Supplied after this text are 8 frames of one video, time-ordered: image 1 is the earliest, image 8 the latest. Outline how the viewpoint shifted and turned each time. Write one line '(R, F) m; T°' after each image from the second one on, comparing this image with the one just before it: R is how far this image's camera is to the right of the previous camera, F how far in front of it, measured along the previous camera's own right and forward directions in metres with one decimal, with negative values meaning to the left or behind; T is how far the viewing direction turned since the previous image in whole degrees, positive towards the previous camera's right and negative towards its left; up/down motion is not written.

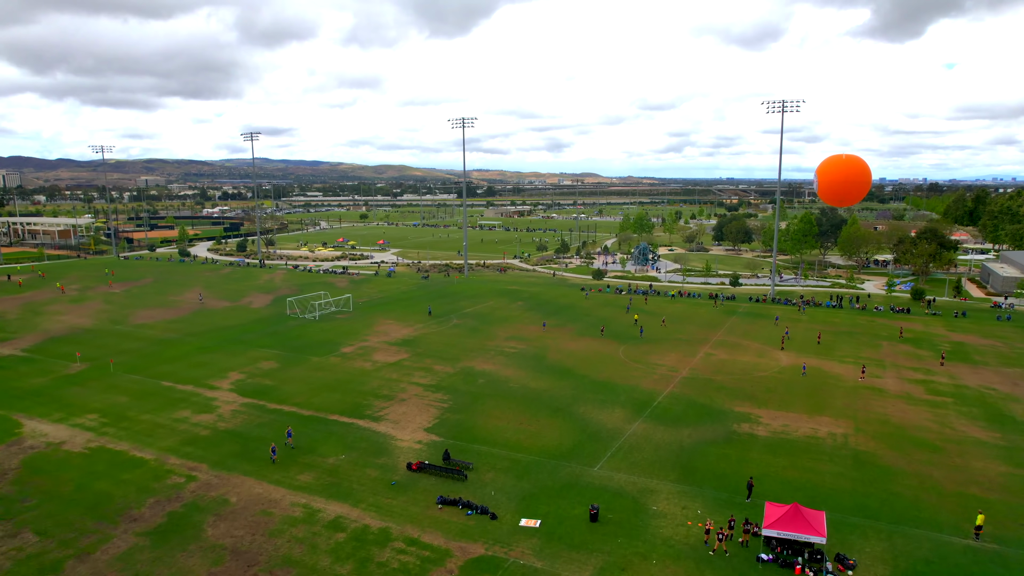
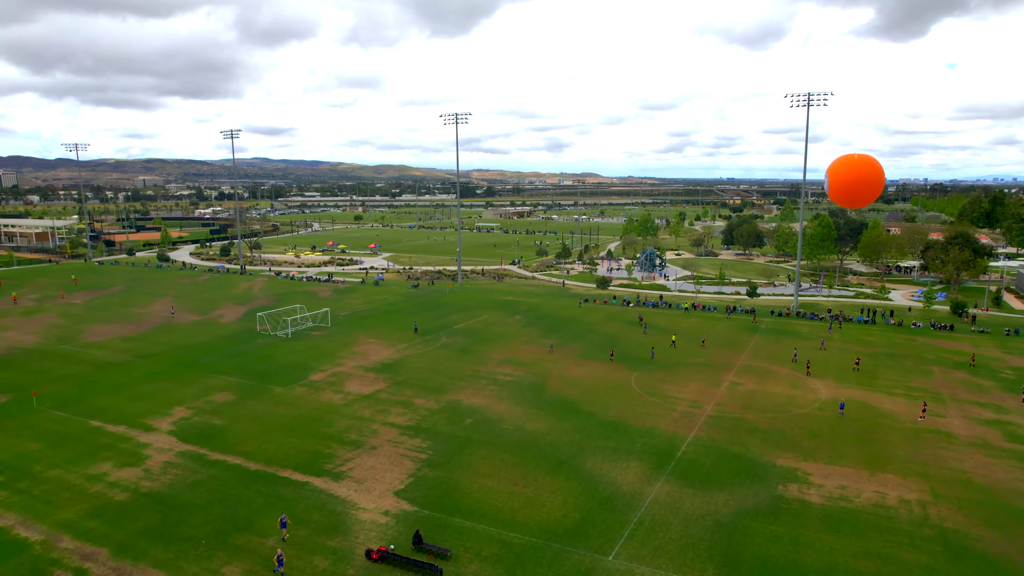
(+0.4, +6.4) m; 0°
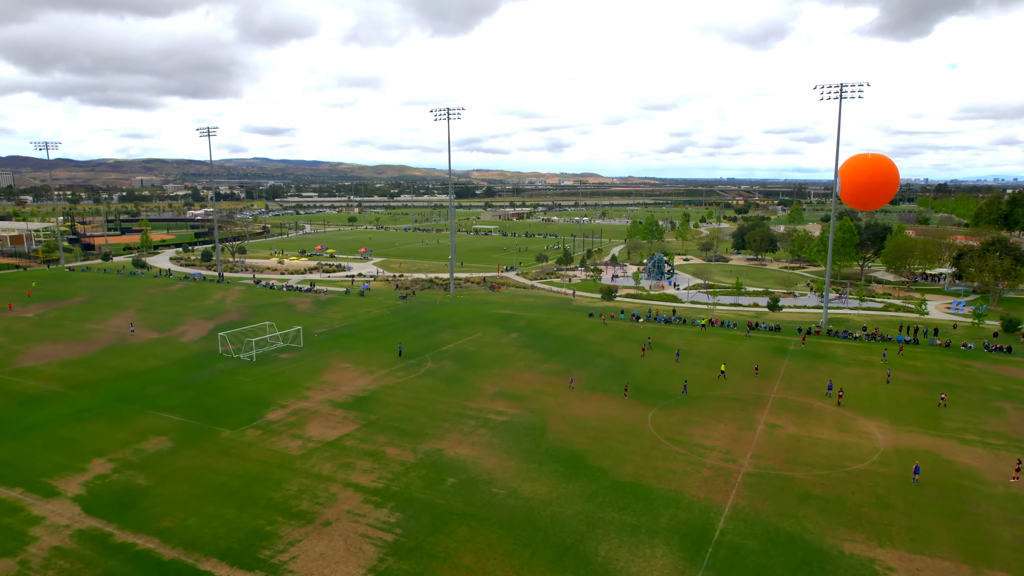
(+0.4, +6.6) m; 0°
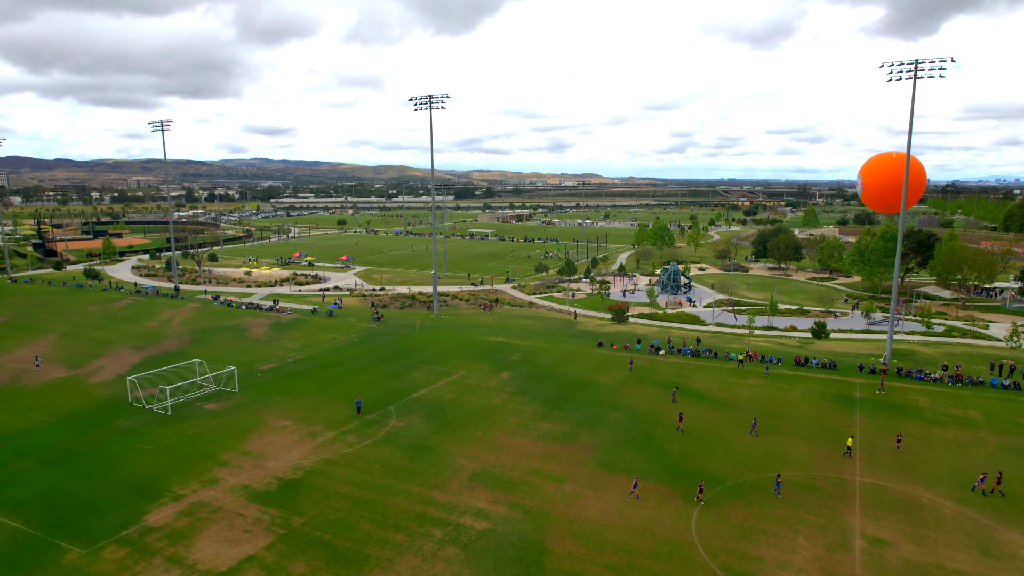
(+0.8, +10.7) m; 0°
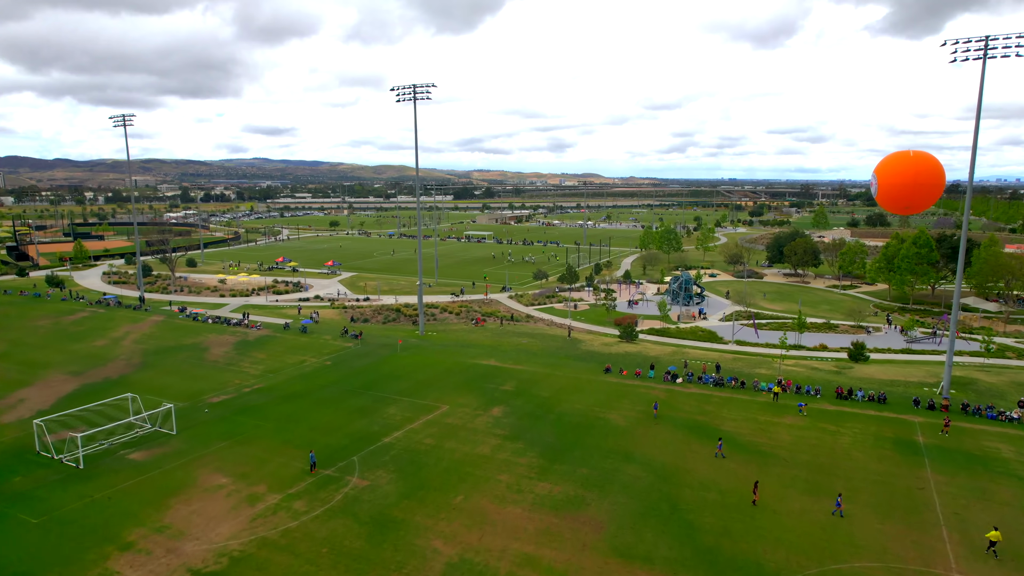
(+0.6, +6.8) m; 0°
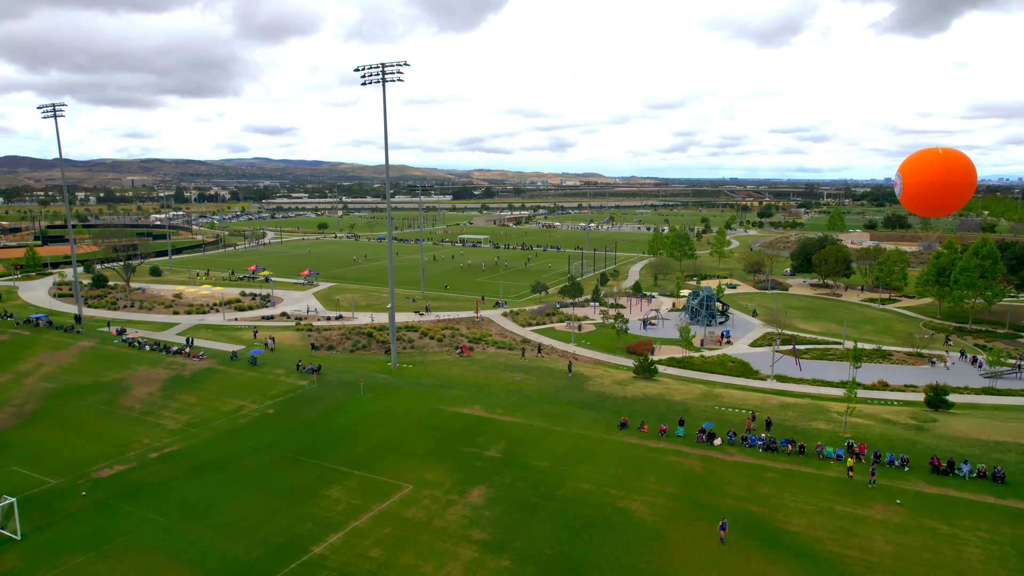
(+0.8, +9.8) m; 0°
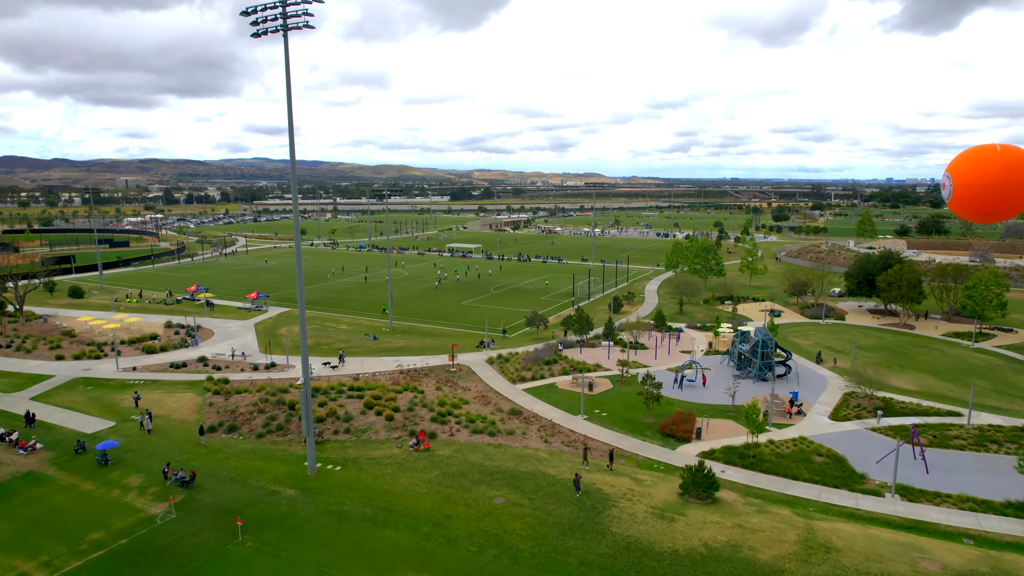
(+1.2, +16.1) m; 0°
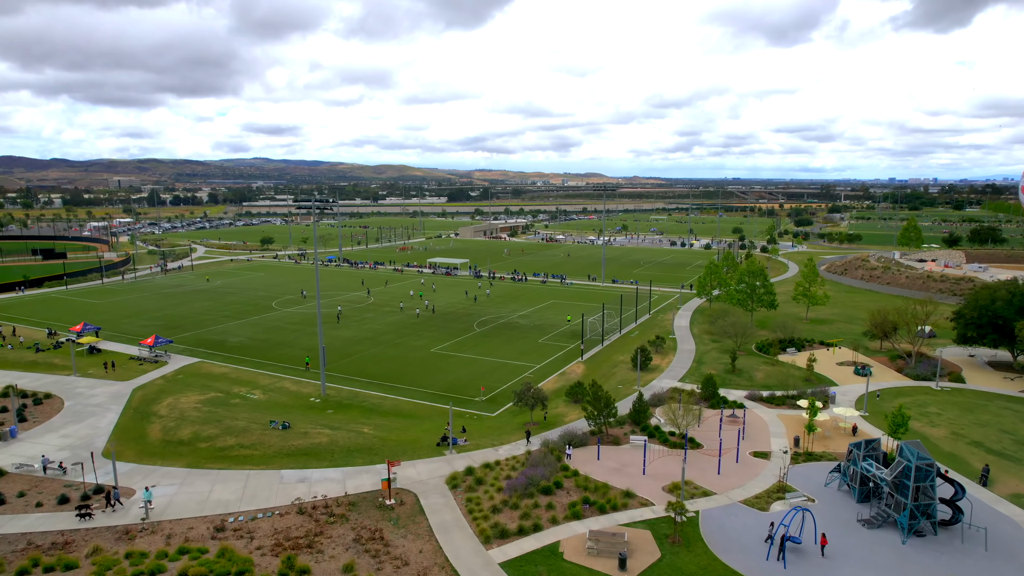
(+1.5, +19.4) m; 0°
